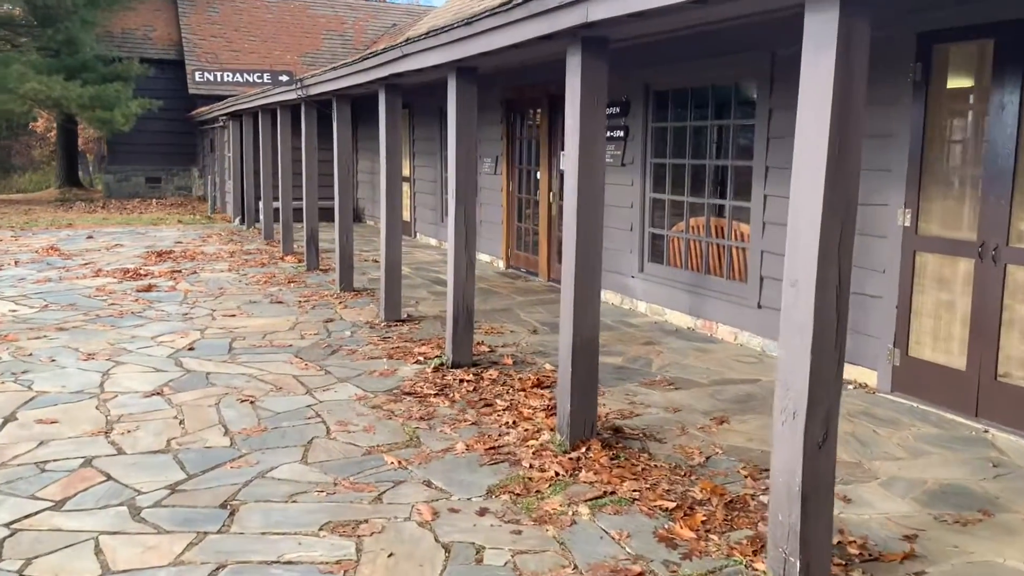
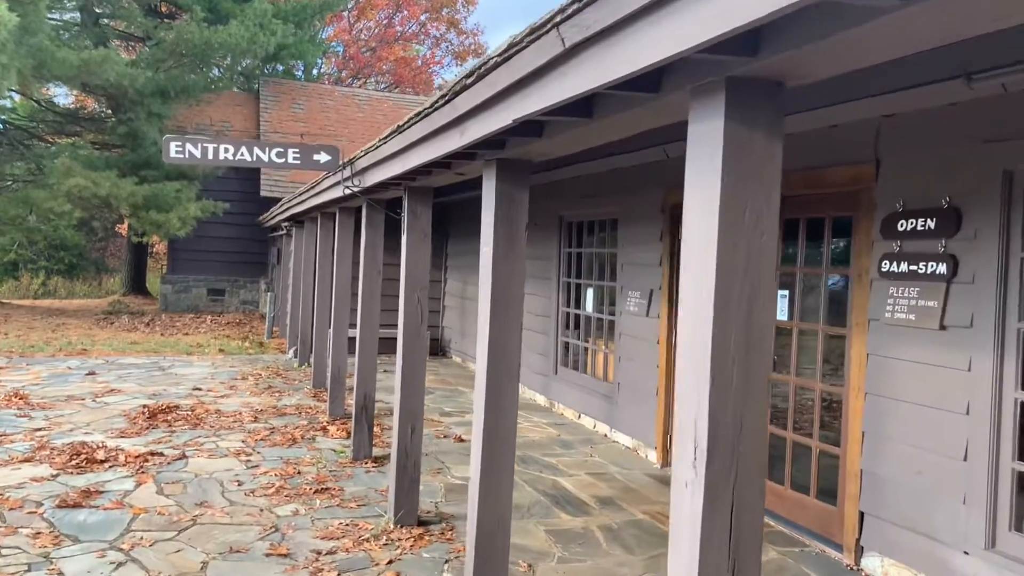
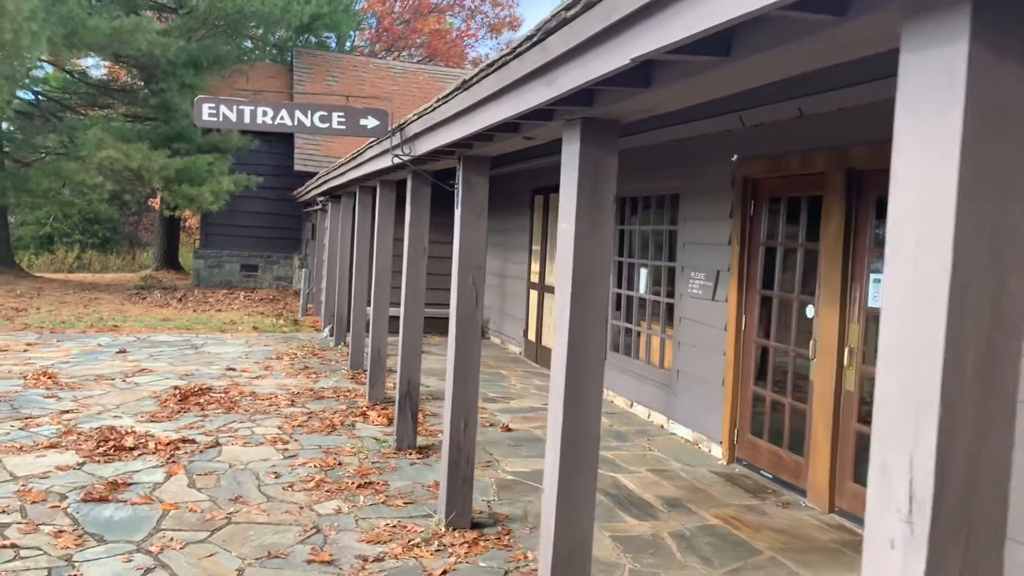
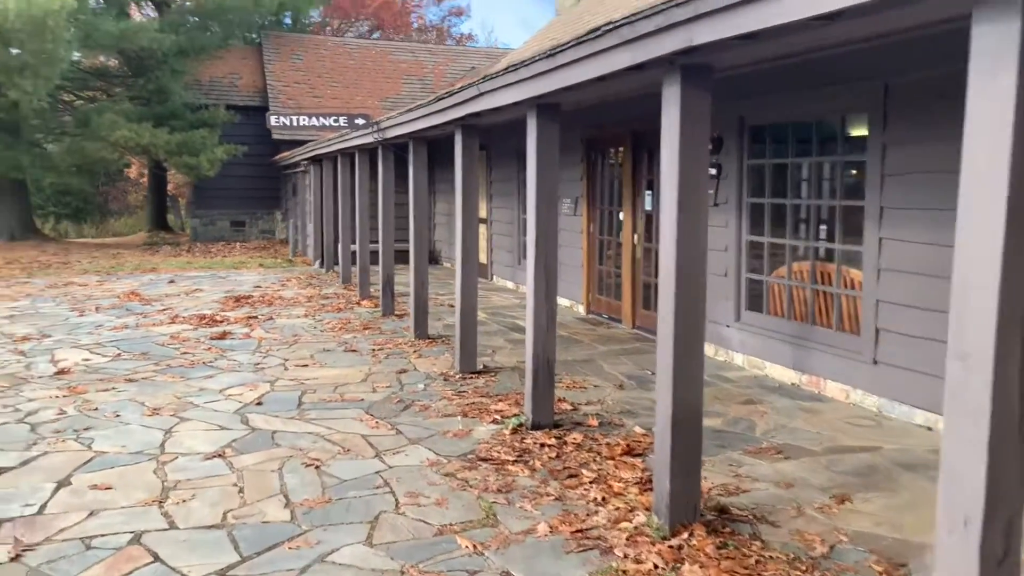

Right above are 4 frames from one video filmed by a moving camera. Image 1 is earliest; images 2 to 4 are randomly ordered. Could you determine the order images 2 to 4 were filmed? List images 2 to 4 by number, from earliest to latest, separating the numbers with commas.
4, 2, 3
